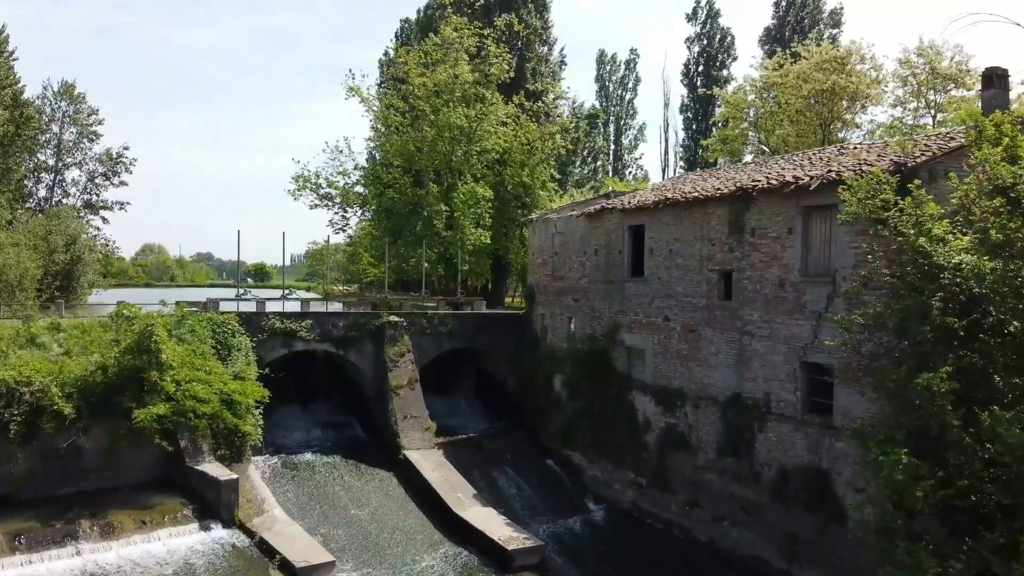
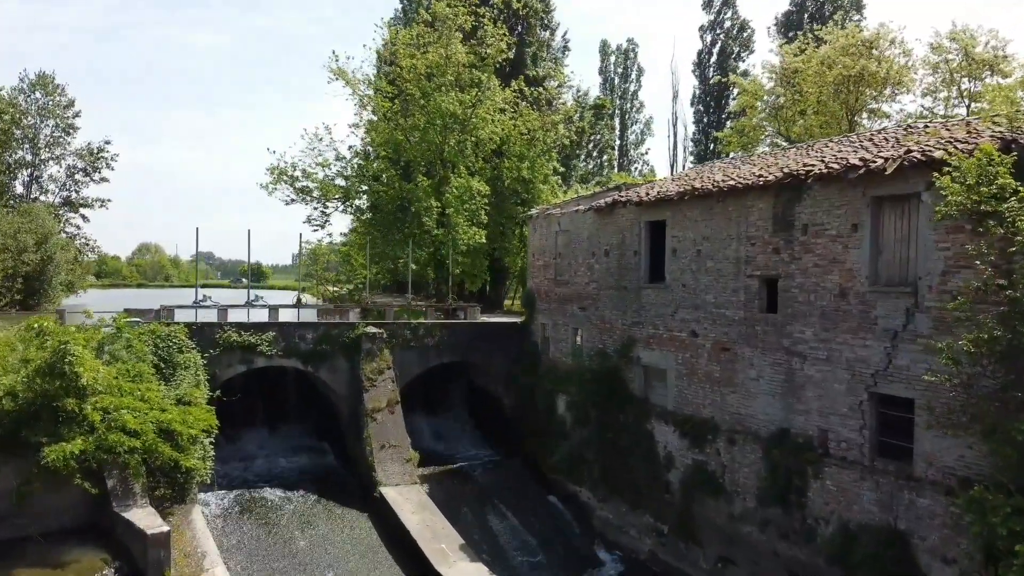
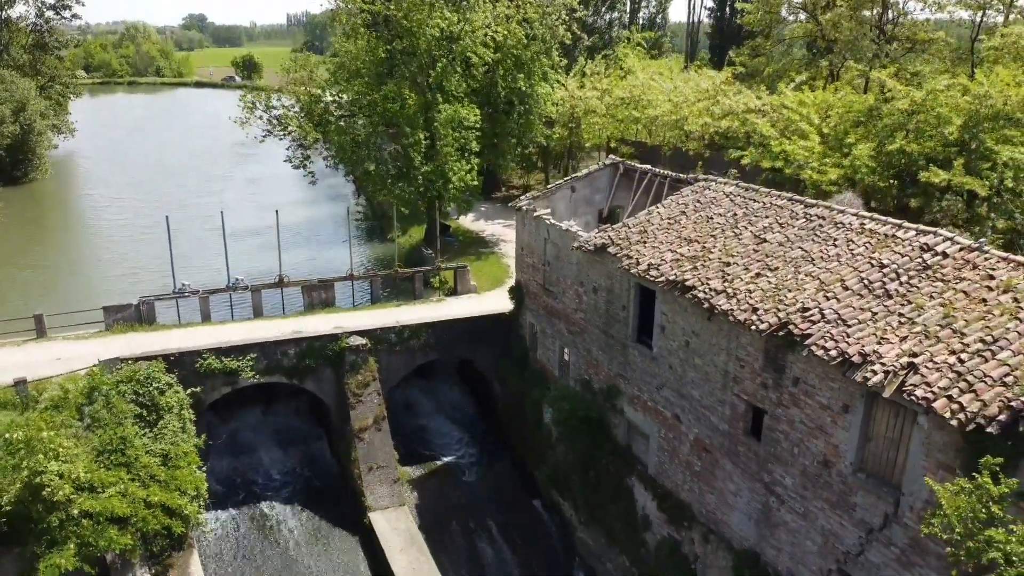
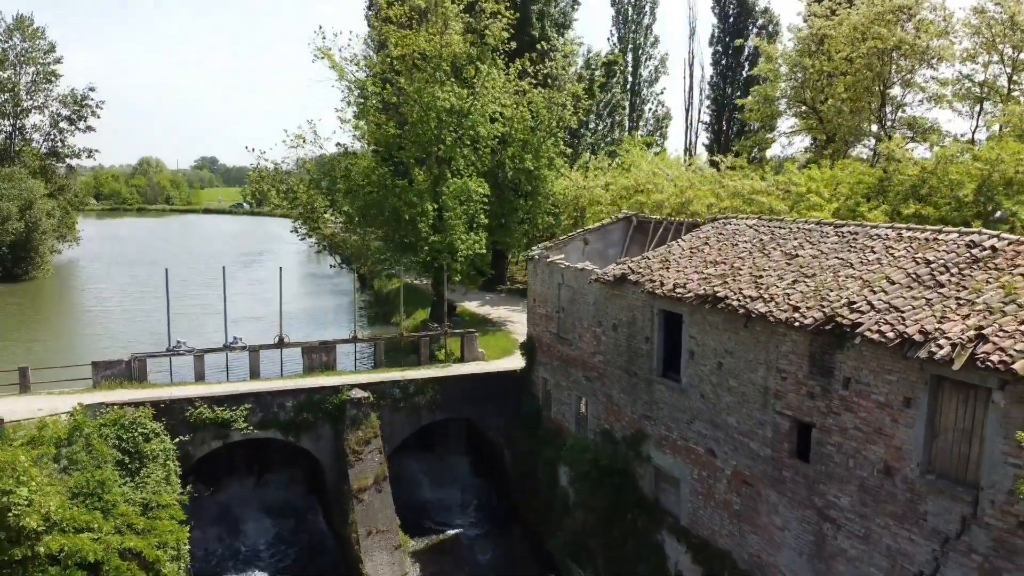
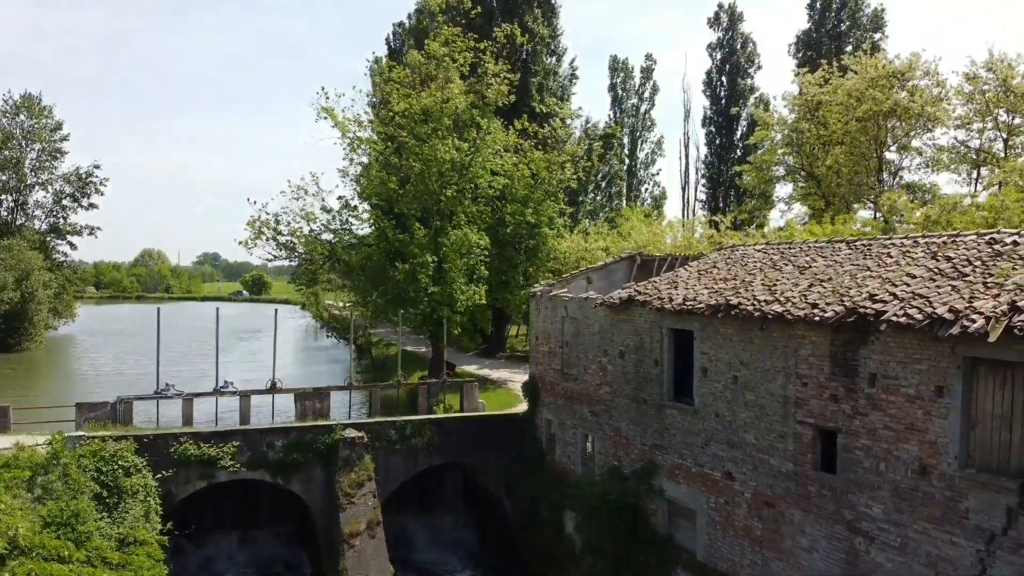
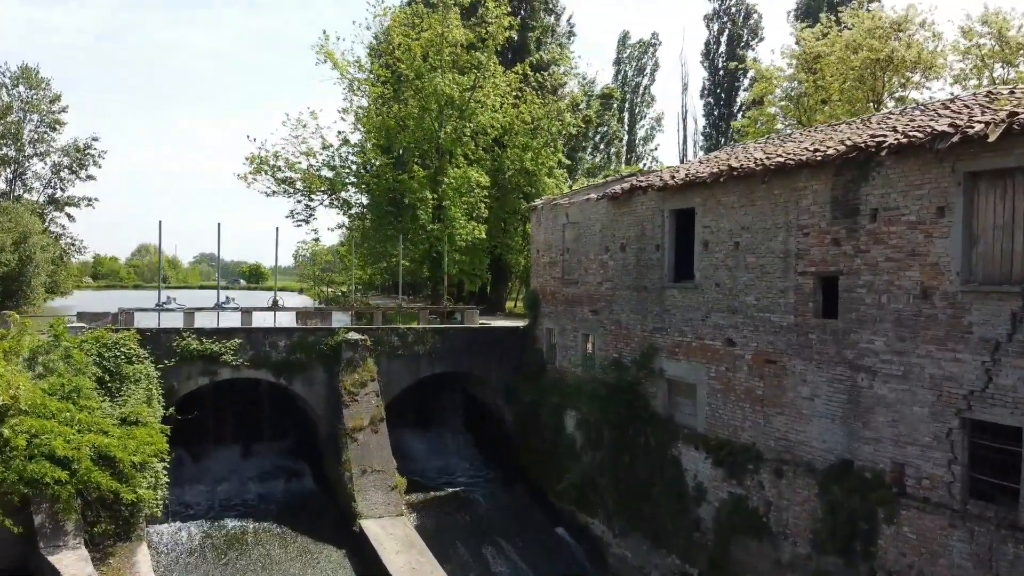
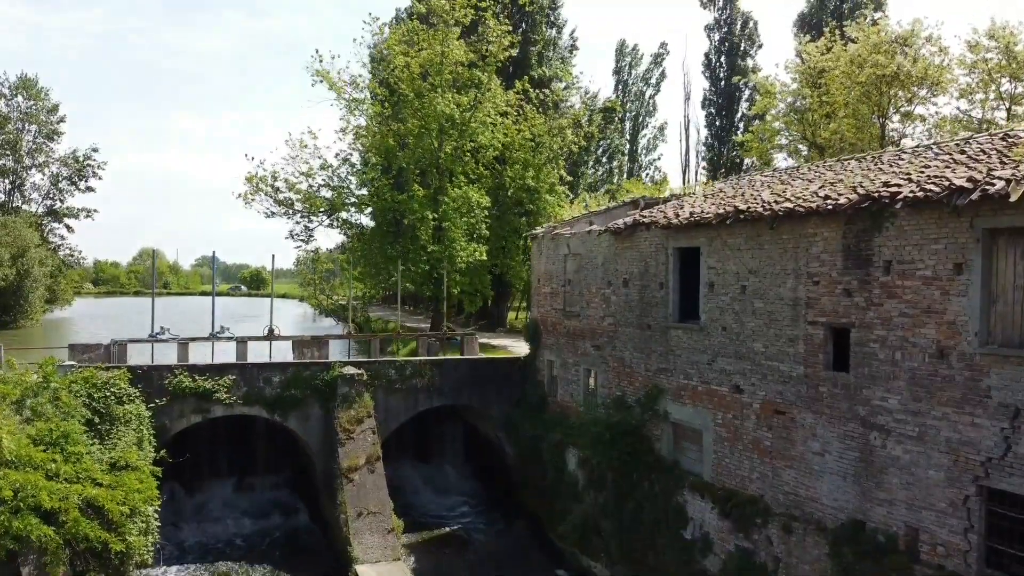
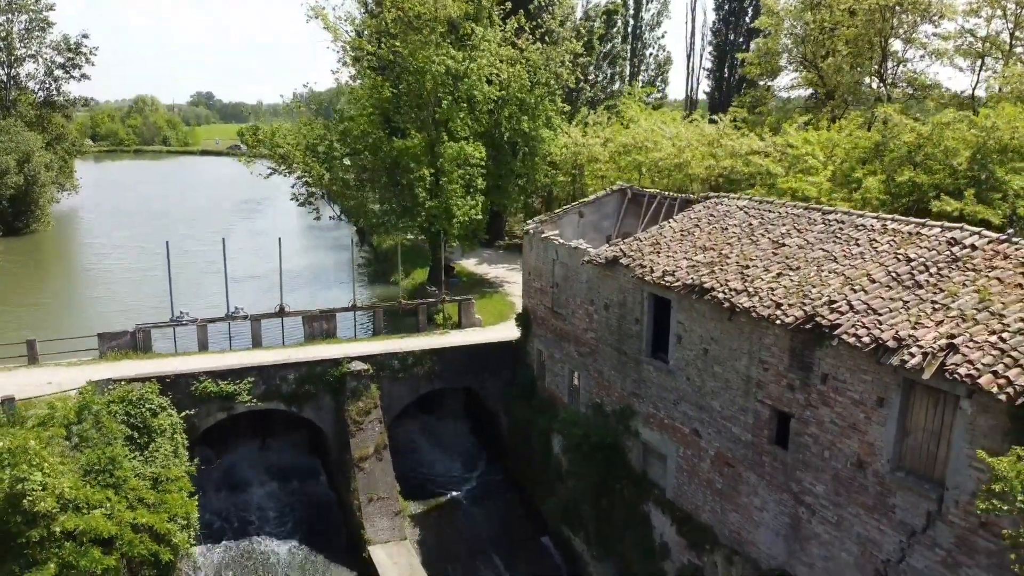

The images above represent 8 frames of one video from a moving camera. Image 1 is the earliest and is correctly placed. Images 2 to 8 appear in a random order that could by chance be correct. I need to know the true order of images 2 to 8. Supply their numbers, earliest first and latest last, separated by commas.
2, 6, 7, 5, 4, 8, 3
